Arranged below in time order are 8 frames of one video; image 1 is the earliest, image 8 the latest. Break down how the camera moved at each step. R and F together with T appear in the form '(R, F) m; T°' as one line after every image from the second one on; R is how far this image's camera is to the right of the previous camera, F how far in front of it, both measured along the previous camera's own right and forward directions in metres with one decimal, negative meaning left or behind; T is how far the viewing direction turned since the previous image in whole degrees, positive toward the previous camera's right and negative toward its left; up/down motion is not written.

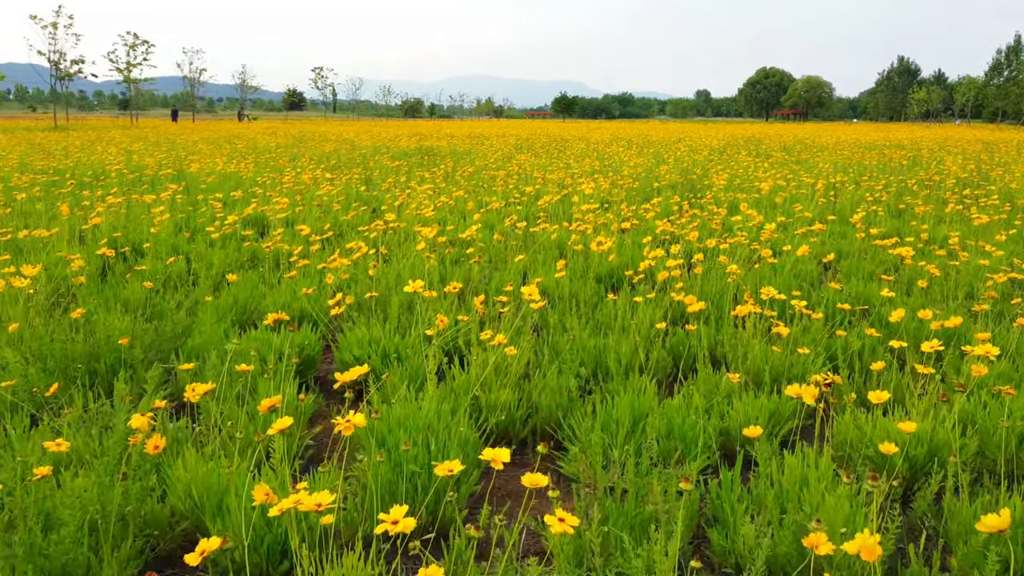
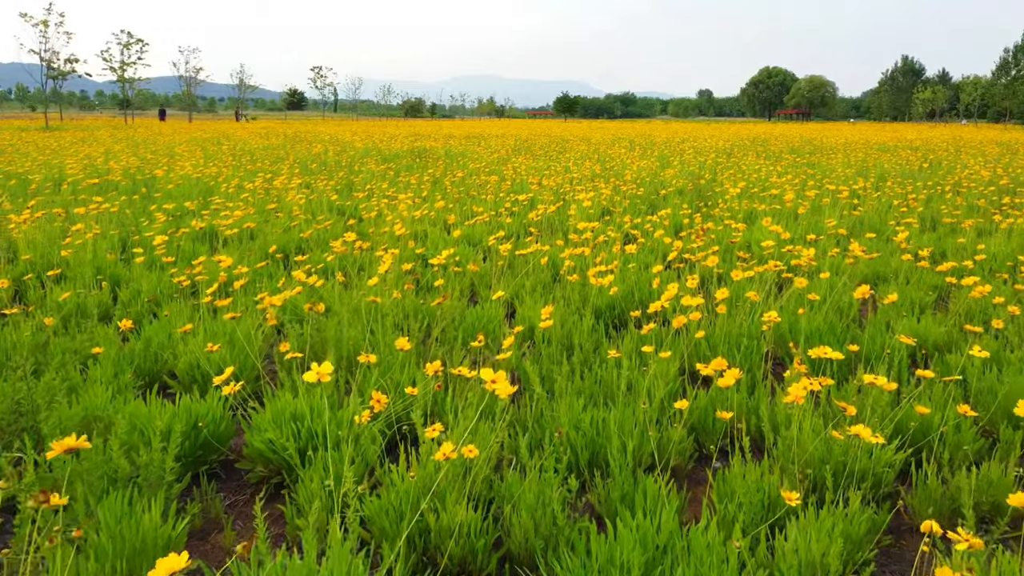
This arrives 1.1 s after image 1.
(+0.1, +0.6) m; 0°
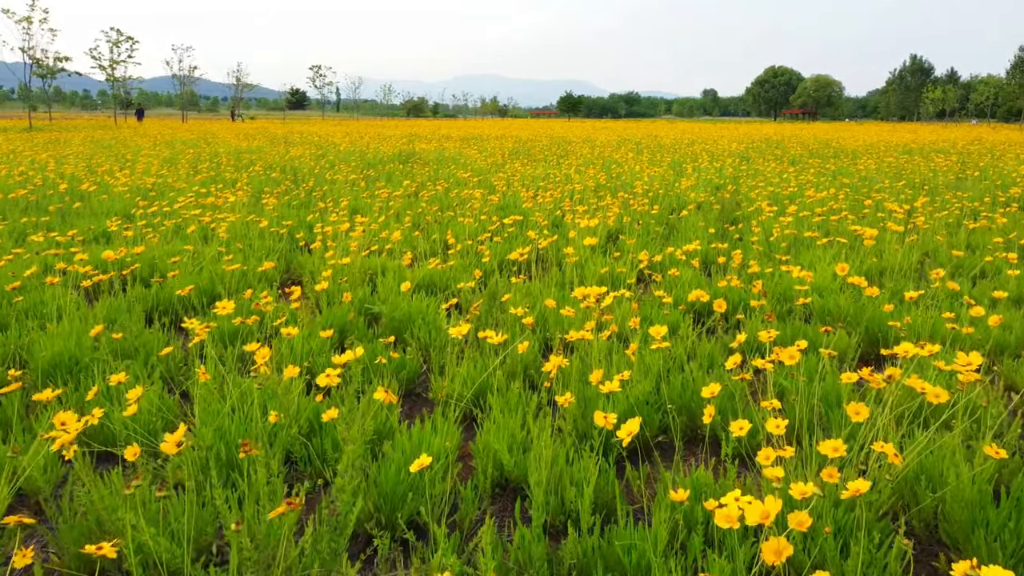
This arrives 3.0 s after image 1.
(+0.2, +1.0) m; 0°
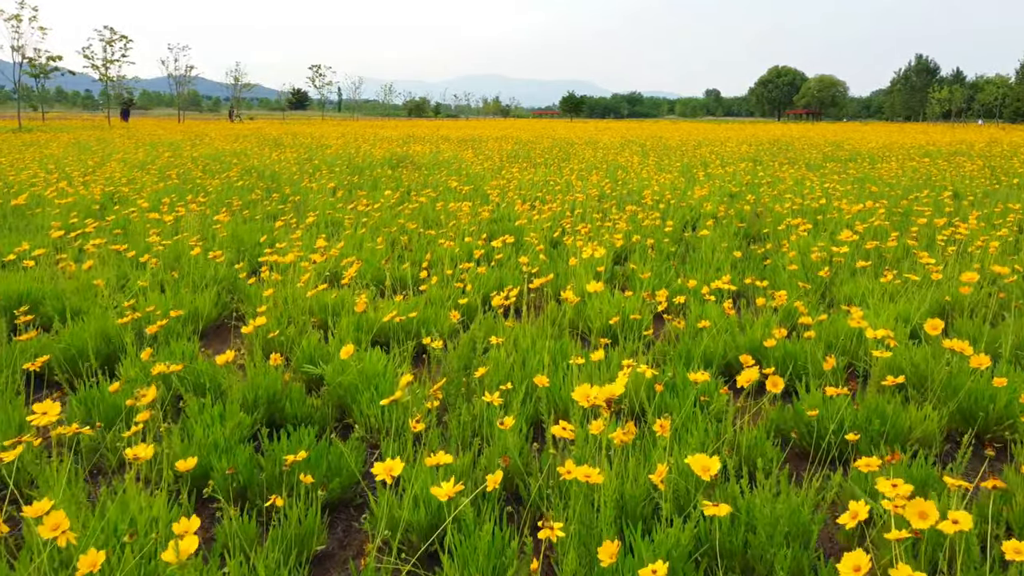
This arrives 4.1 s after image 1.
(+0.1, +0.7) m; 0°
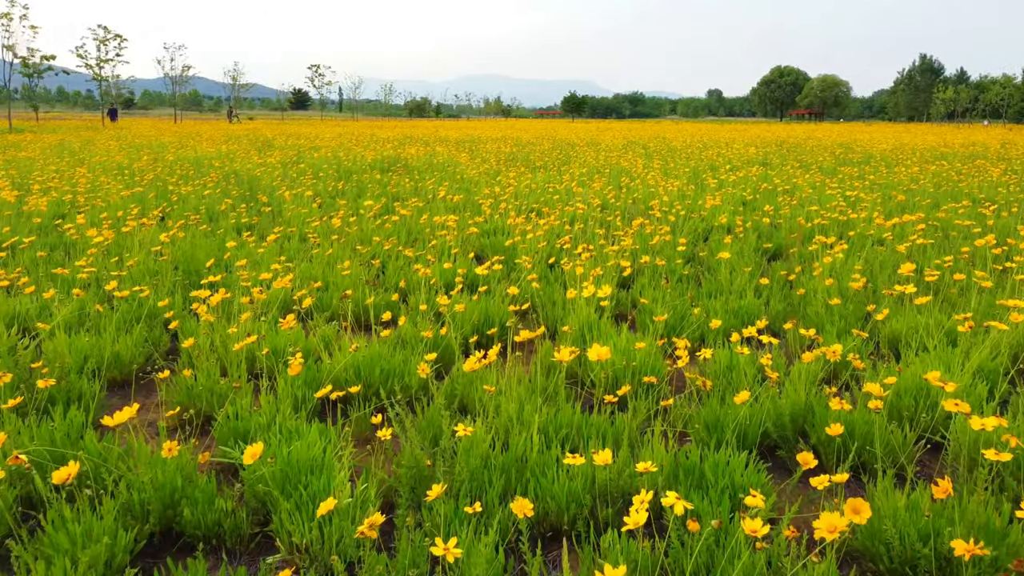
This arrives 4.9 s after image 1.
(+0.1, +0.5) m; 0°
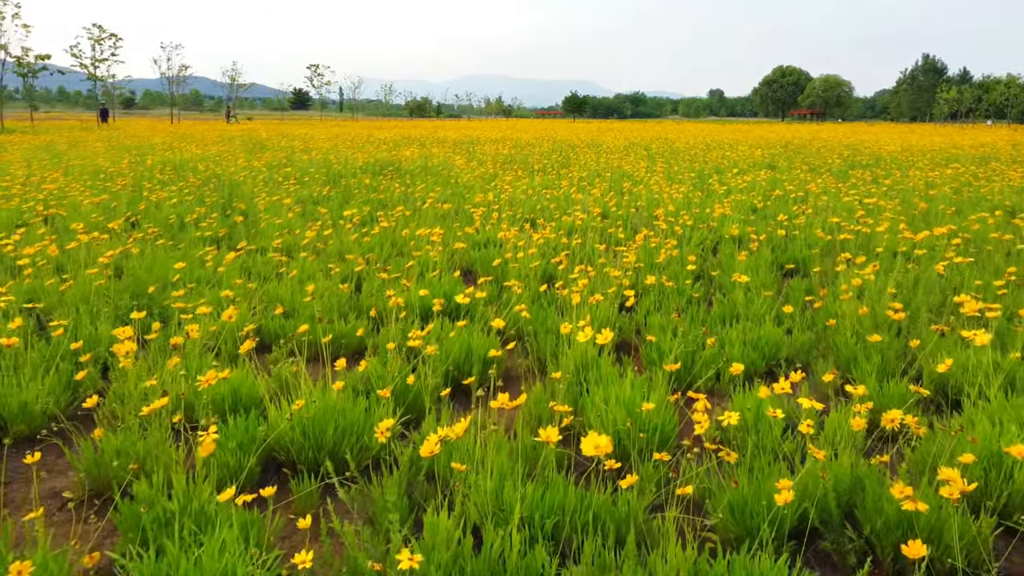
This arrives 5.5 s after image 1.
(+0.1, +0.4) m; 0°
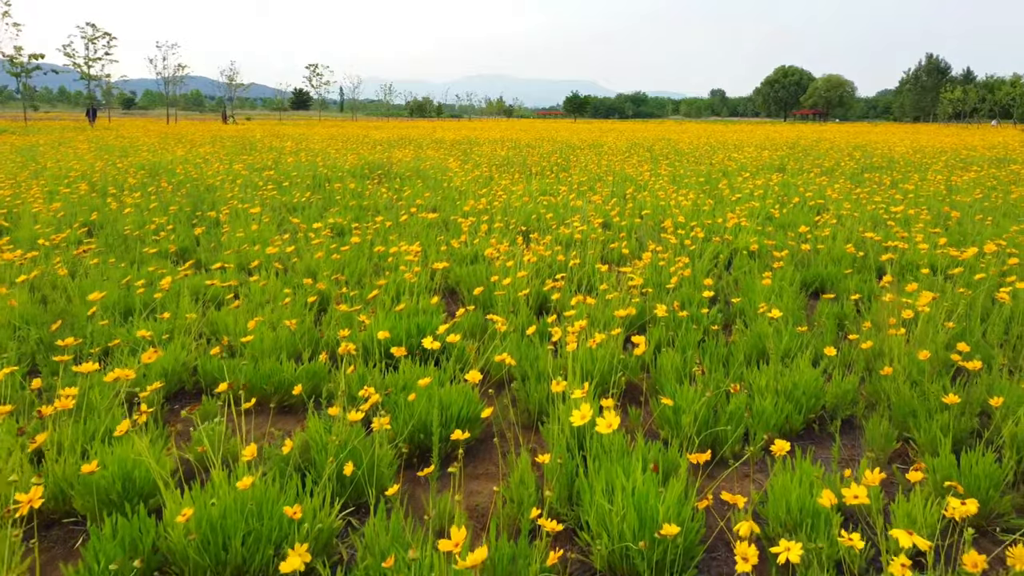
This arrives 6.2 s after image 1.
(+0.1, +0.5) m; 0°
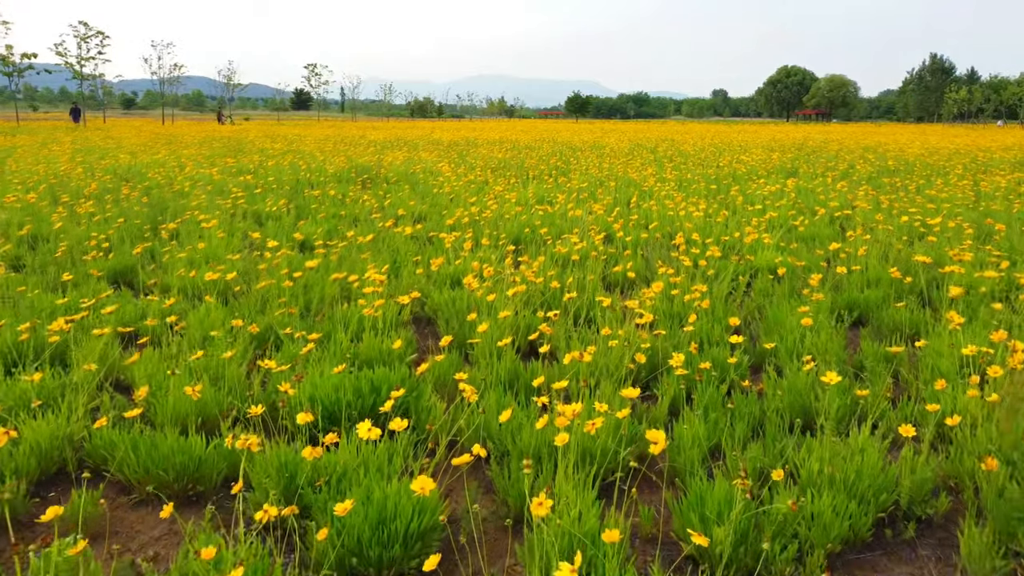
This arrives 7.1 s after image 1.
(+0.1, +0.6) m; 0°
